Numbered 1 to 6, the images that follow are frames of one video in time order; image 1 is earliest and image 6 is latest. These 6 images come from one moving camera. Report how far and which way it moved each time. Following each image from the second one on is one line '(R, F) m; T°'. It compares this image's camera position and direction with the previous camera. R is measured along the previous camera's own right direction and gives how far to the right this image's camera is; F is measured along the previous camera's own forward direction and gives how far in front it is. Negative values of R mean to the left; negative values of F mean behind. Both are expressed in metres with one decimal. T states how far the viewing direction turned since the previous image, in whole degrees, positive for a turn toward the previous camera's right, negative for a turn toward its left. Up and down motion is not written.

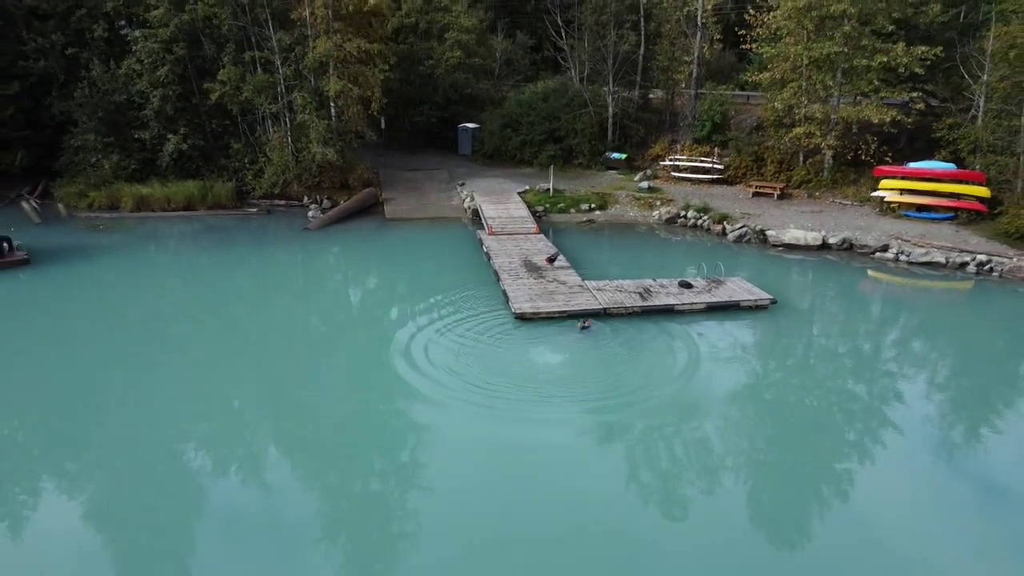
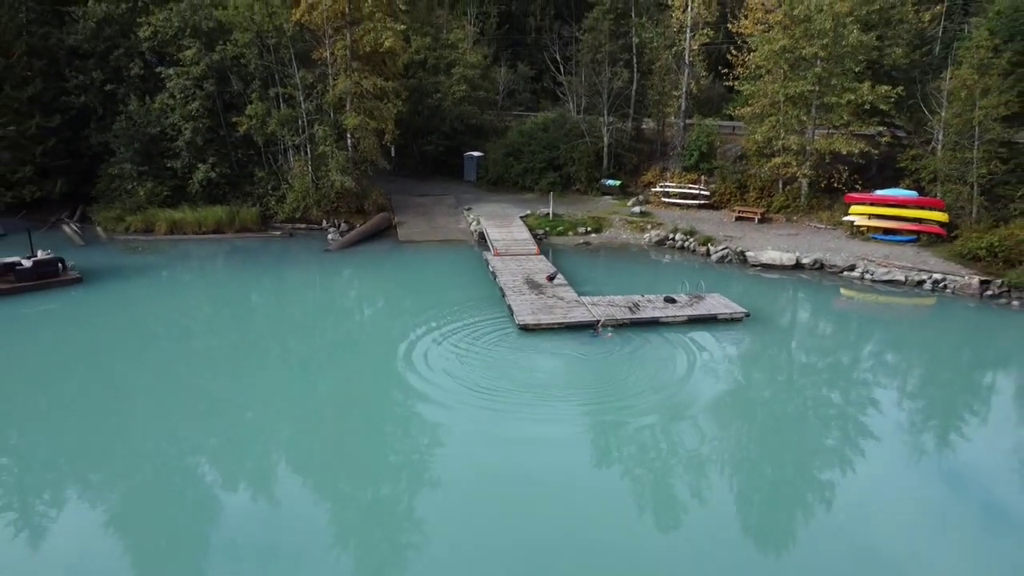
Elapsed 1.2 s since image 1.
(-0.1, -1.5) m; 0°
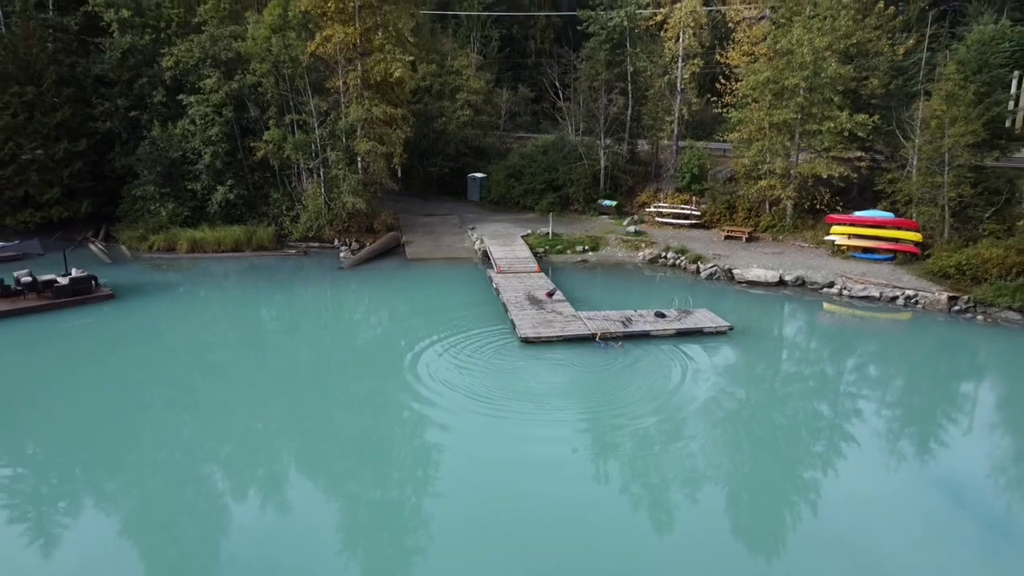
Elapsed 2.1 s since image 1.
(0.0, -1.1) m; 0°
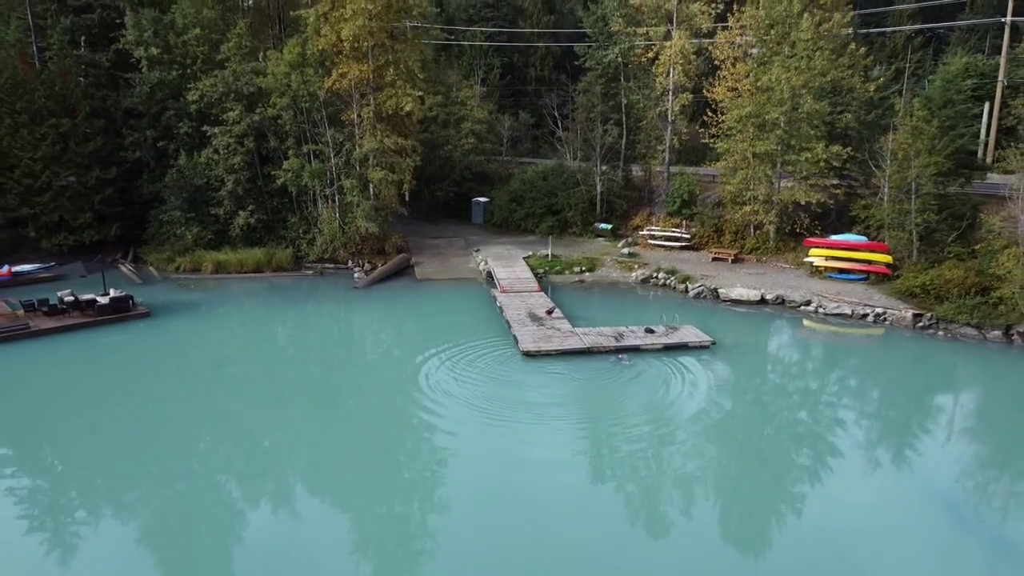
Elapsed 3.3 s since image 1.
(-0.1, -1.5) m; 0°
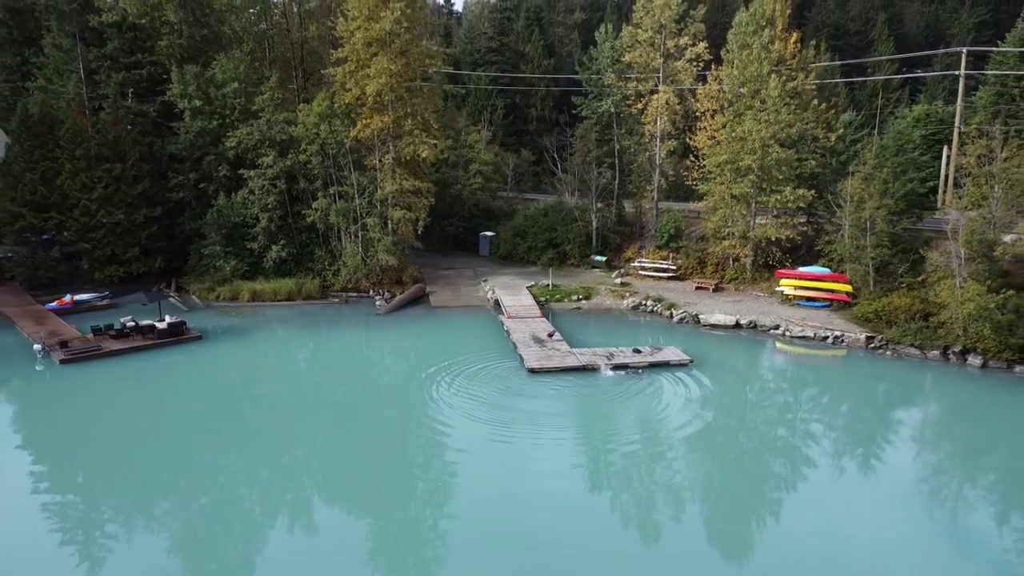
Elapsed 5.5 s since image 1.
(-0.2, -2.6) m; 0°
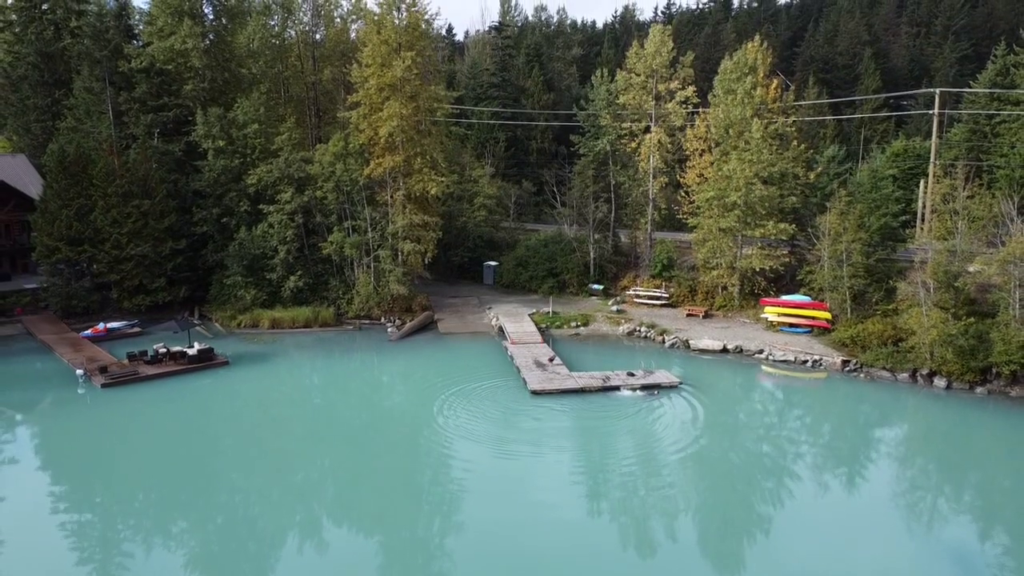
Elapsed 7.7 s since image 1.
(-0.1, -1.7) m; 0°
